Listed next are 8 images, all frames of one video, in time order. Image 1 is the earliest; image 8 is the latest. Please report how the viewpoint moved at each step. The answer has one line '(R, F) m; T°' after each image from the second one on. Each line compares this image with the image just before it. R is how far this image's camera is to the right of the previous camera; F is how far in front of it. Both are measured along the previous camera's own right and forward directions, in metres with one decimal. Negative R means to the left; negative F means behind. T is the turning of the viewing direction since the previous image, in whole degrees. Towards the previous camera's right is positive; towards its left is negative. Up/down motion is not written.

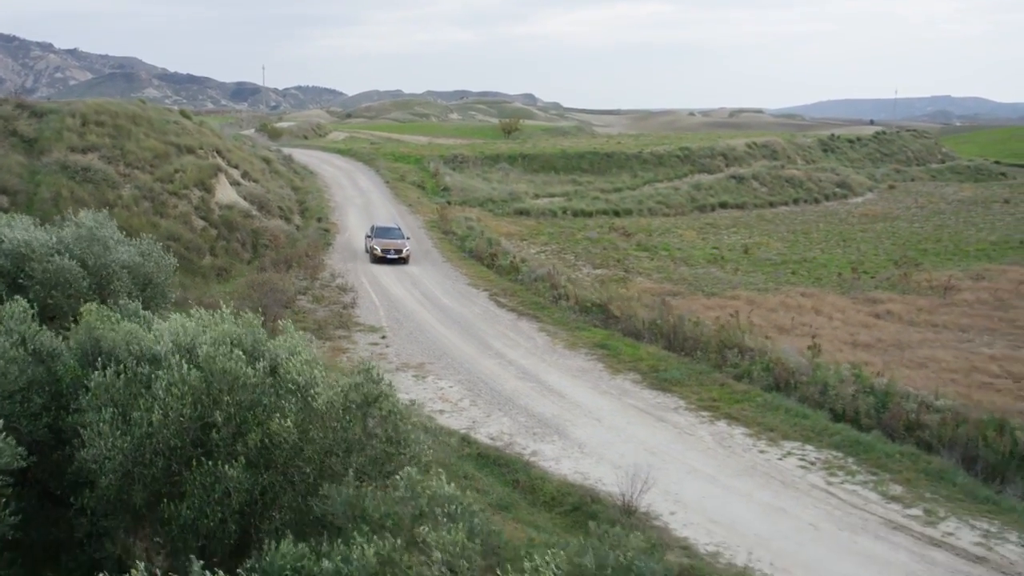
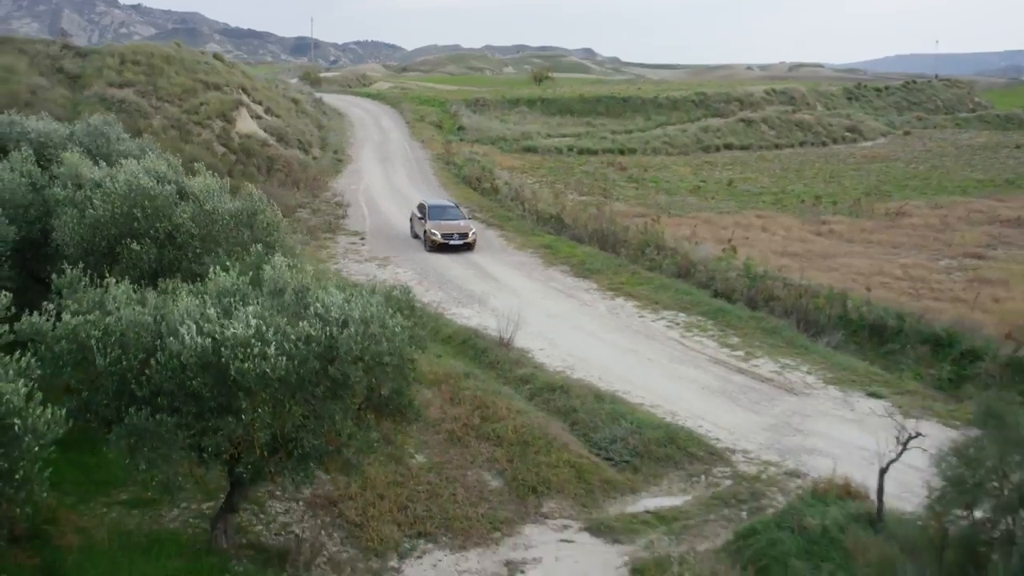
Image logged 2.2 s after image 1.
(+2.5, -3.8) m; -3°
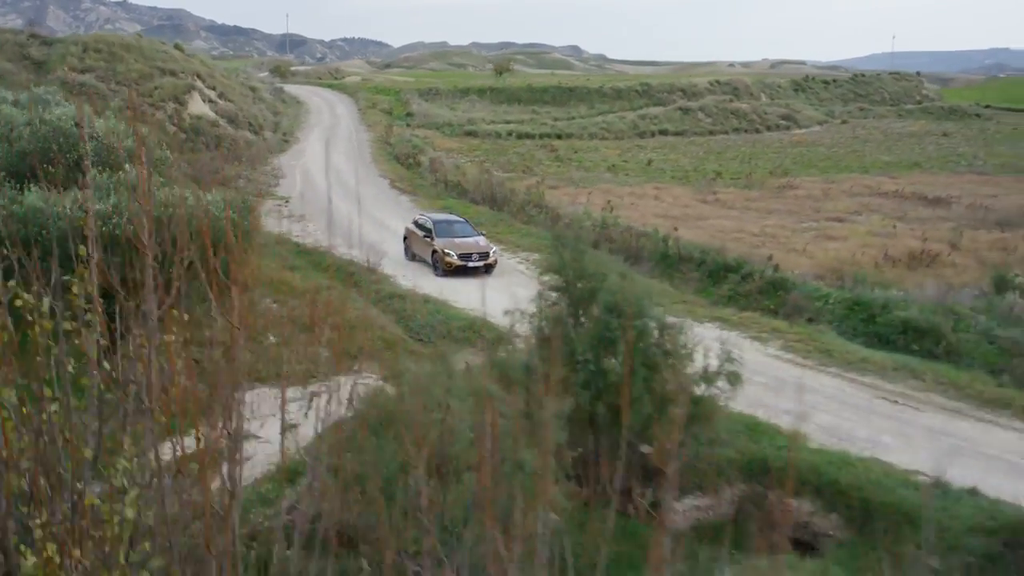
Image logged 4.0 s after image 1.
(+2.4, -4.0) m; +1°
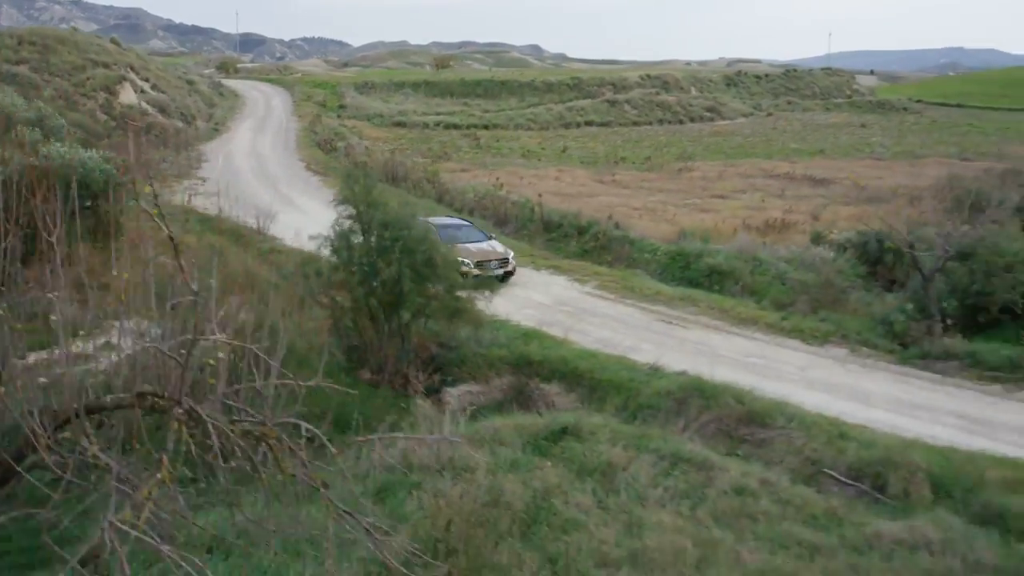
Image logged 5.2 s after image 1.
(+2.0, -2.7) m; +2°
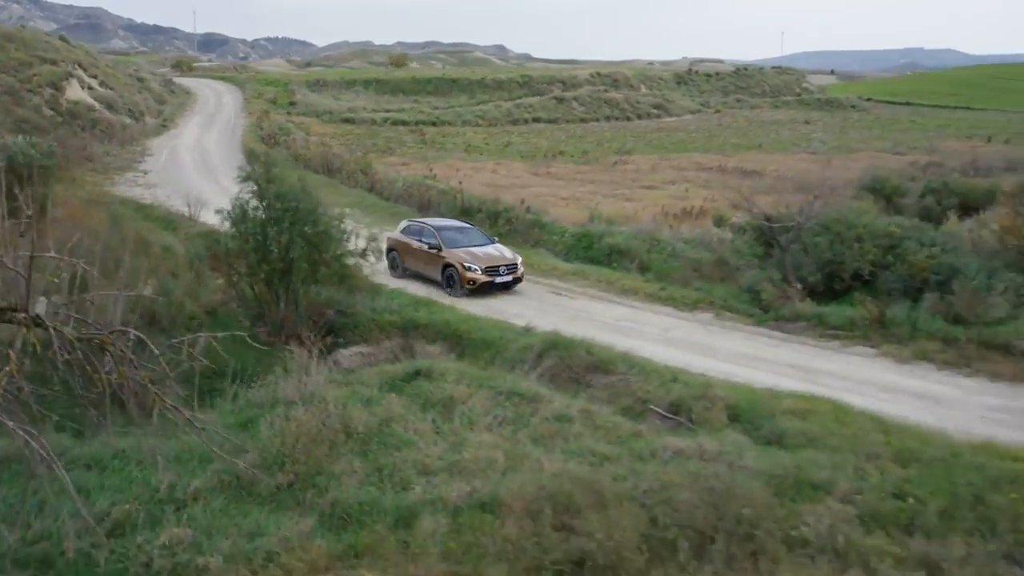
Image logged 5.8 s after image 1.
(+1.1, -1.3) m; +2°
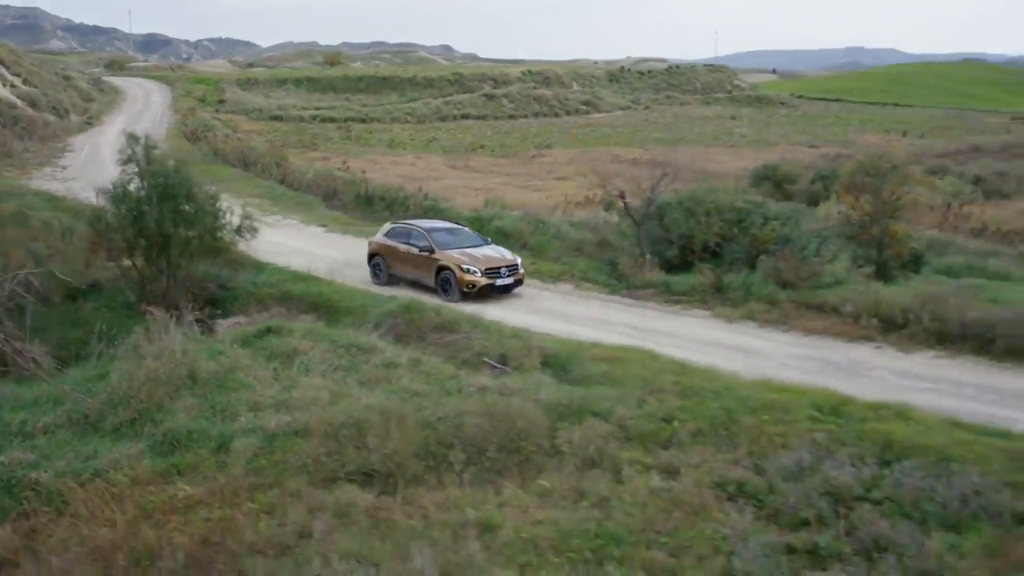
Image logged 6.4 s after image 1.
(+1.2, -1.2) m; +3°
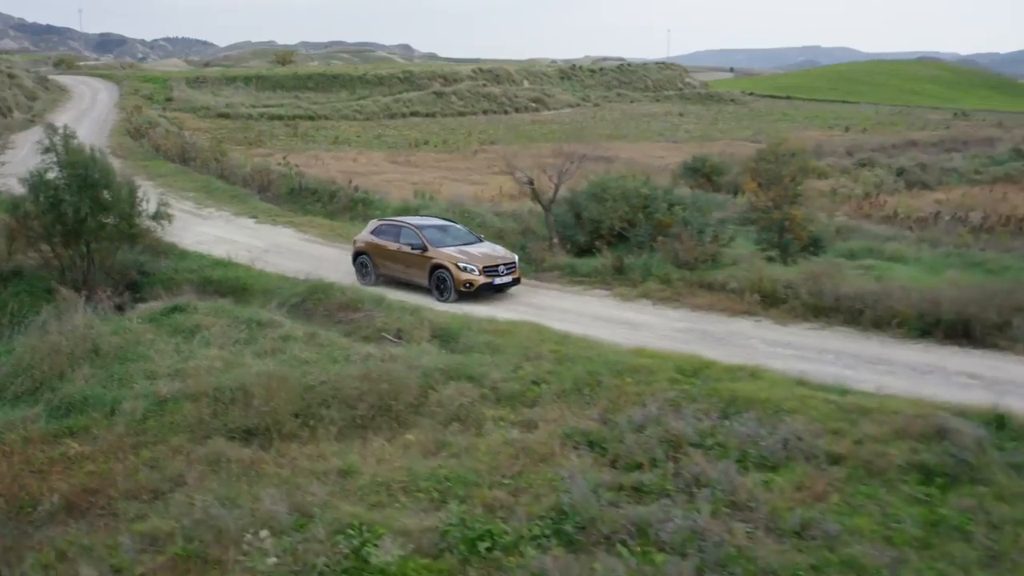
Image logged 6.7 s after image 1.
(+0.8, -0.7) m; +2°
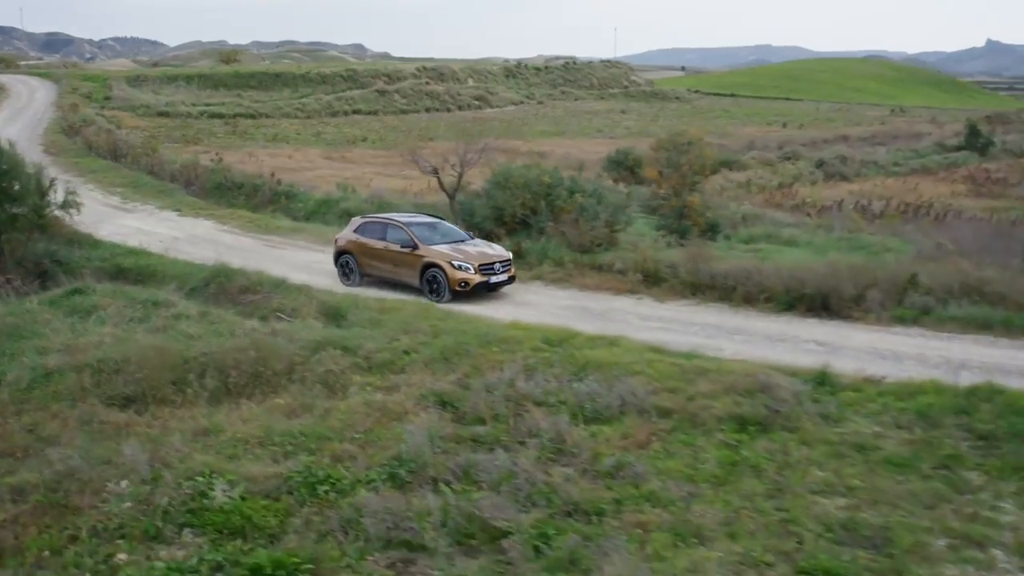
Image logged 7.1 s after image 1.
(+0.9, -0.7) m; +2°
